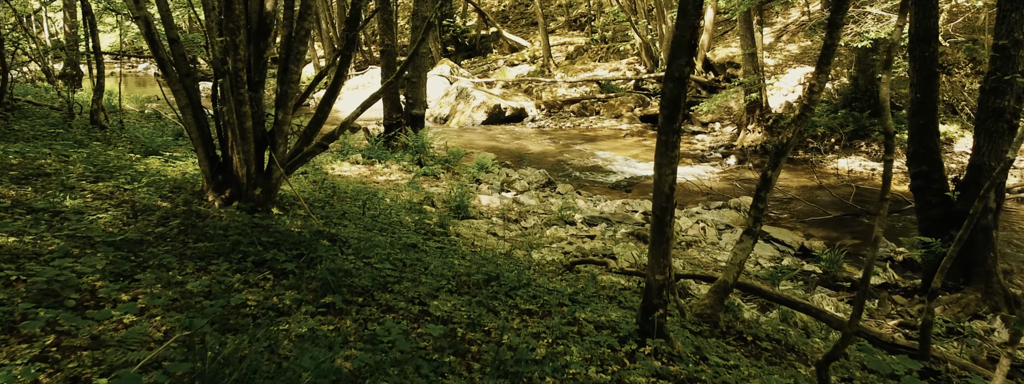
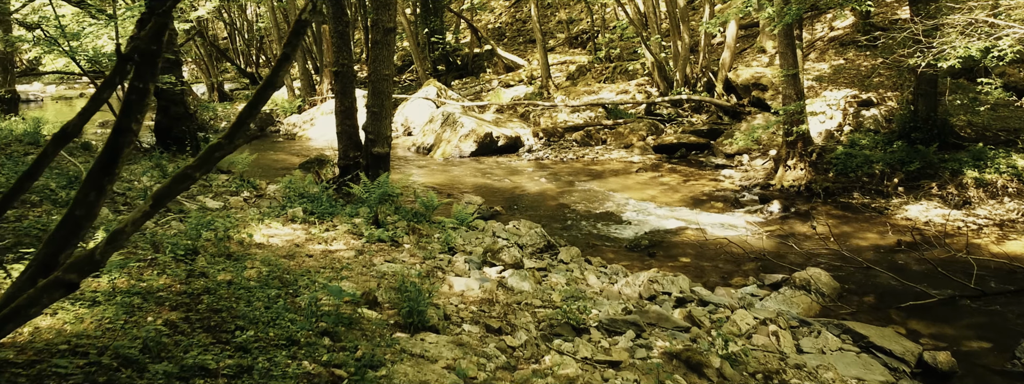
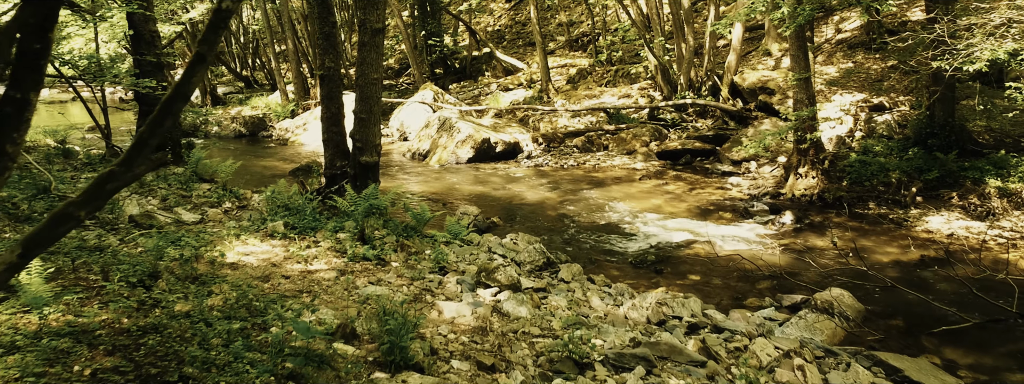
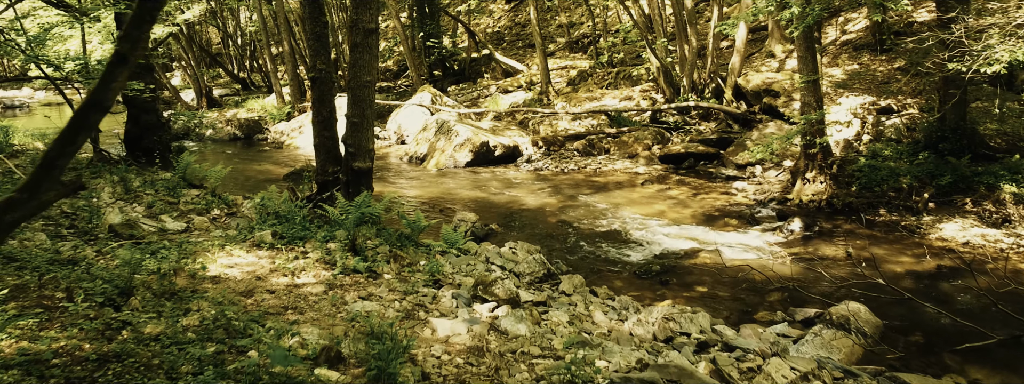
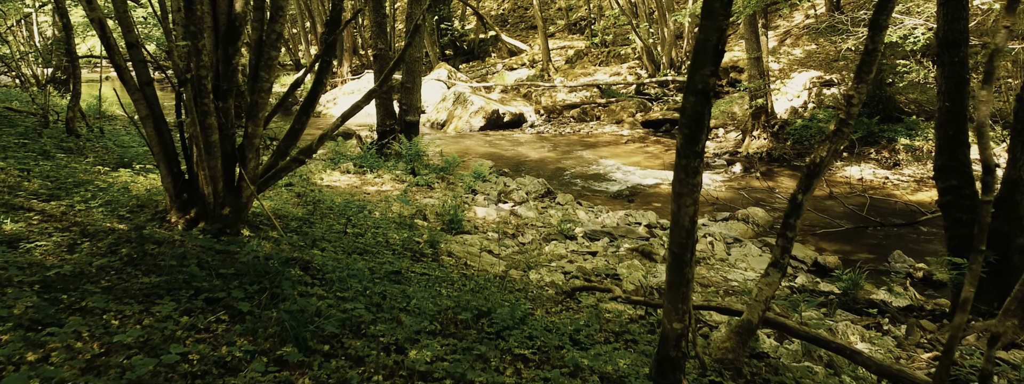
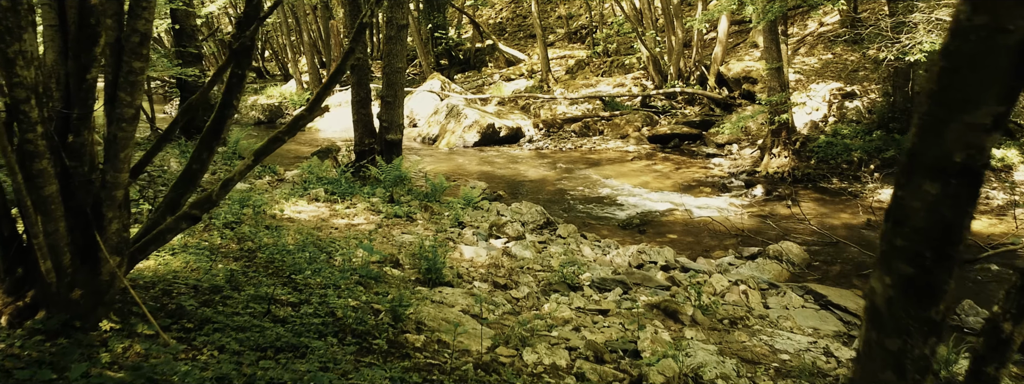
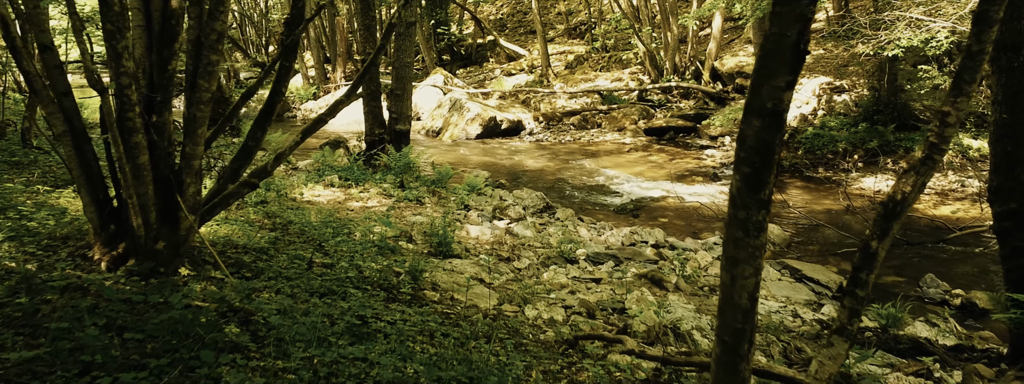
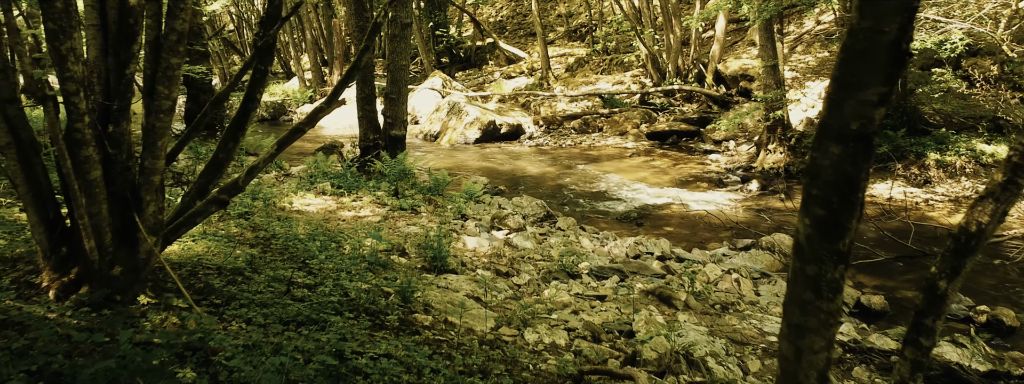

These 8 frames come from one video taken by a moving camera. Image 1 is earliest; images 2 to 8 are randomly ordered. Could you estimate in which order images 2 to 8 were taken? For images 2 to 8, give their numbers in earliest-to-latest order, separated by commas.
5, 7, 8, 6, 2, 3, 4
